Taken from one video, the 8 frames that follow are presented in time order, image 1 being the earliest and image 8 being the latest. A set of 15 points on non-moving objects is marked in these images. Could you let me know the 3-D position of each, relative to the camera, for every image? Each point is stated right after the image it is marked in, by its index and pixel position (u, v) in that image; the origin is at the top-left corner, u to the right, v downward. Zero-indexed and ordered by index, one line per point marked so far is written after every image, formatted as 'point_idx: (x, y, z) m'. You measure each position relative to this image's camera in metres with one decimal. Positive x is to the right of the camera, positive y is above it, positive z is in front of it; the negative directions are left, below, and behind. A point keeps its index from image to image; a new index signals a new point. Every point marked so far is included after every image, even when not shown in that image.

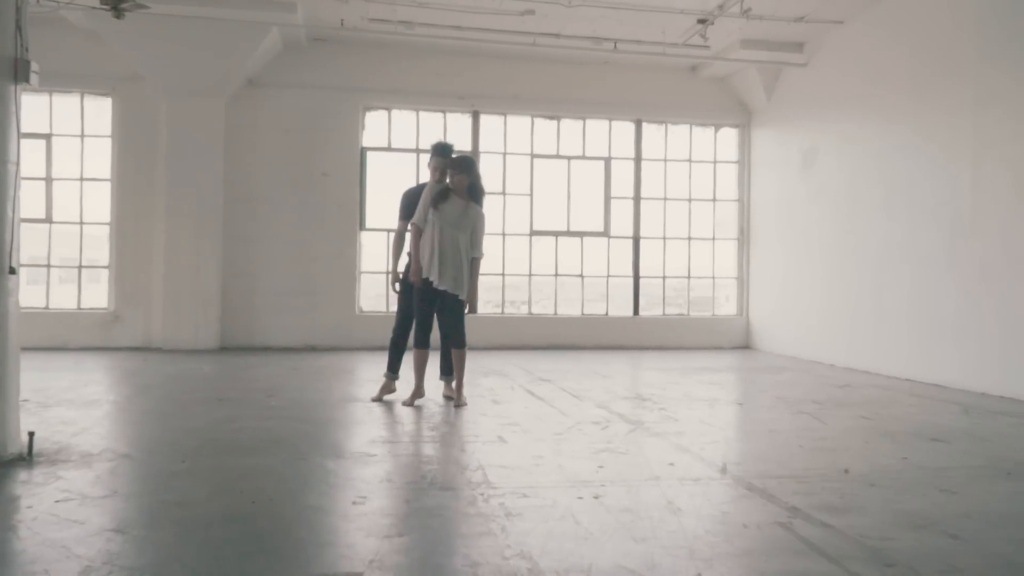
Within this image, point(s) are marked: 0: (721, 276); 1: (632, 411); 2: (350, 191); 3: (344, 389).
0: (+2.4, +0.1, +9.6) m
1: (+0.7, -0.7, +5.0) m
2: (-1.7, +1.0, +8.6) m
3: (-1.1, -0.7, +5.6) m
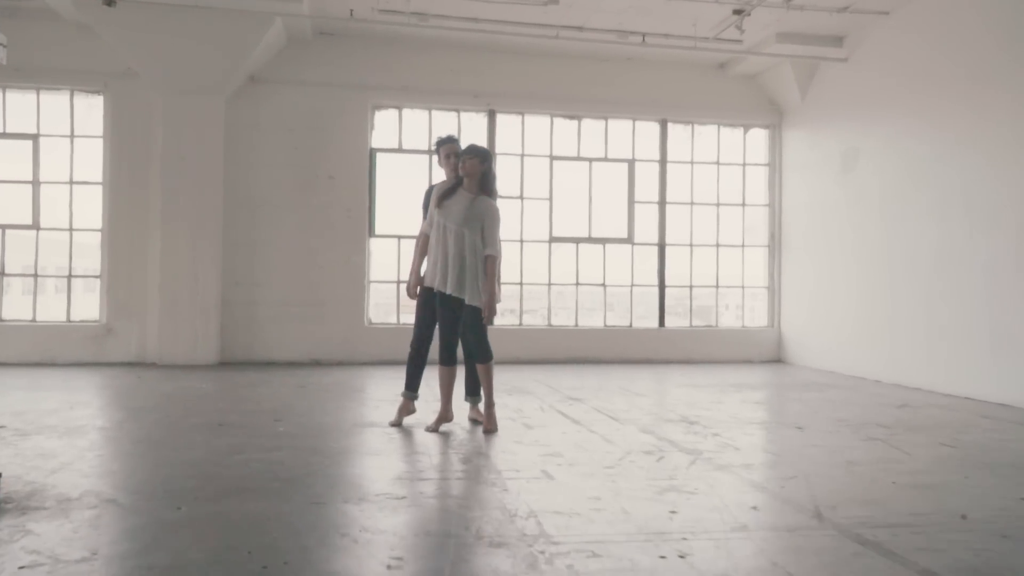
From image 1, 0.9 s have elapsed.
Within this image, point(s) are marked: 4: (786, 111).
0: (+2.6, 0.0, +9.1) m
1: (+0.9, -0.8, +4.4) m
2: (-1.5, +0.9, +8.0) m
3: (-0.9, -0.8, +5.1) m
4: (+2.9, +1.9, +8.9) m
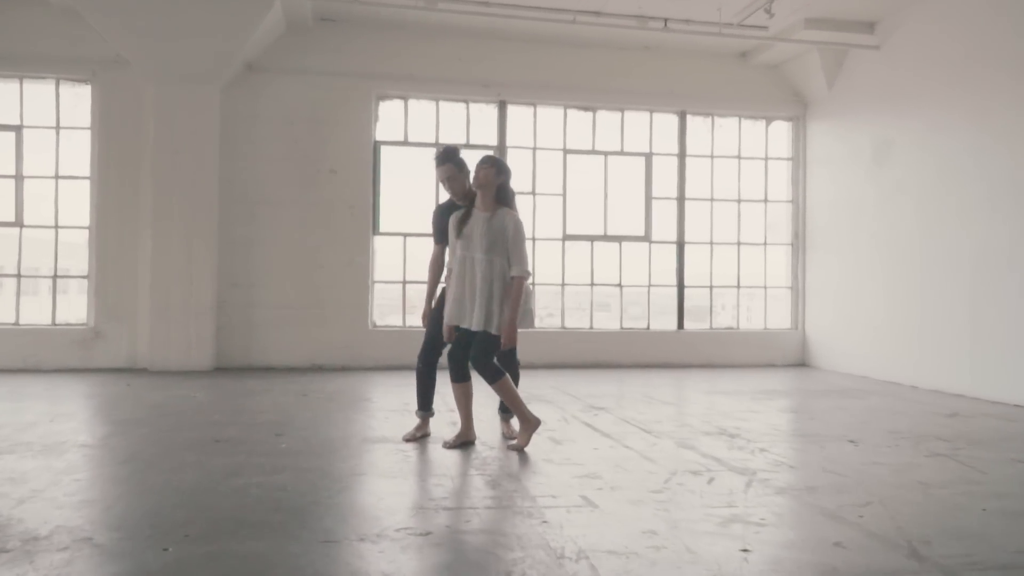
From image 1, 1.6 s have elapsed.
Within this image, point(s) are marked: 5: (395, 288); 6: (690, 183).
0: (+2.7, 0.0, +8.7) m
1: (+1.0, -0.8, +4.0) m
2: (-1.4, +0.9, +7.6) m
3: (-0.8, -0.8, +4.7) m
4: (+3.0, +1.9, +8.5) m
5: (-1.1, 0.0, +7.8) m
6: (+1.8, +1.1, +8.5) m
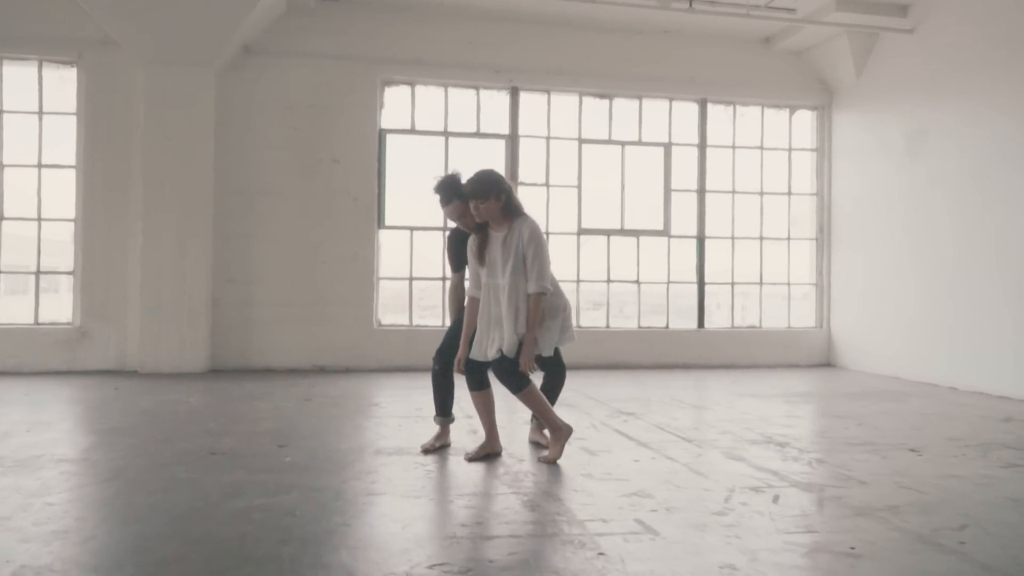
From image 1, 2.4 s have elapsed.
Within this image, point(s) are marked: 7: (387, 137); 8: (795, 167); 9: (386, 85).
0: (+2.8, 0.0, +8.3) m
1: (+1.2, -0.8, +3.6) m
2: (-1.3, +0.9, +7.2) m
3: (-0.7, -0.7, +4.2) m
4: (+3.1, +1.9, +8.1) m
5: (-1.0, 0.0, +7.4) m
6: (+1.9, +1.1, +8.1) m
7: (-1.1, +1.3, +7.3) m
8: (+2.8, +1.2, +8.3) m
9: (-1.1, +1.8, +7.3) m
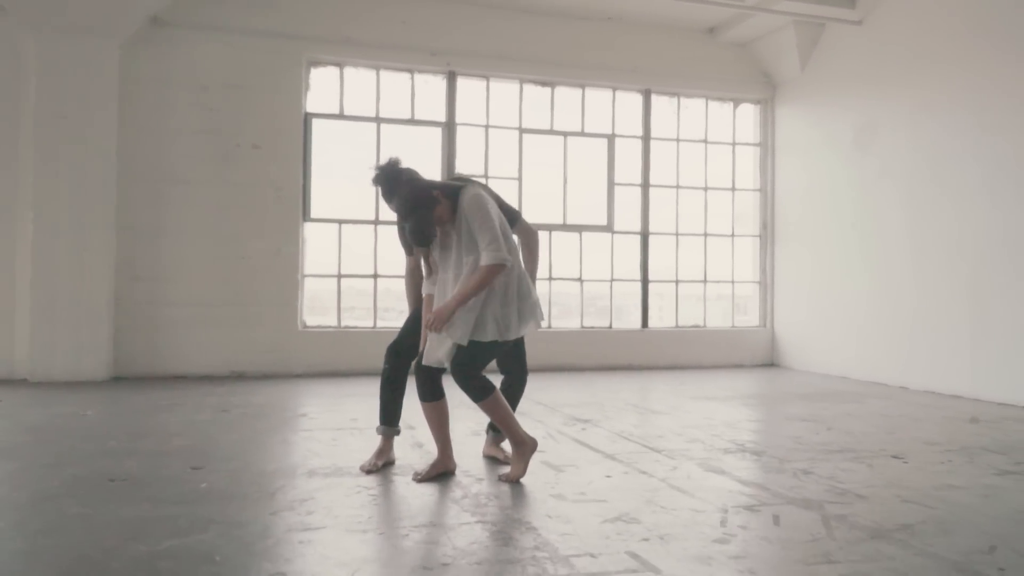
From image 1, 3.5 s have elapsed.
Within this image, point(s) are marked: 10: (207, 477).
0: (+2.2, +0.1, +8.1) m
1: (+1.0, -0.7, +3.3) m
2: (-1.8, +0.9, +6.6) m
3: (-0.9, -0.7, +3.7) m
4: (+2.5, +1.9, +7.9) m
5: (-1.5, 0.0, +6.8) m
6: (+1.3, +1.1, +7.8) m
7: (-1.6, +1.3, +6.7) m
8: (+2.2, +1.2, +8.1) m
9: (-1.6, +1.8, +6.7) m
10: (-1.1, -0.7, +3.1) m
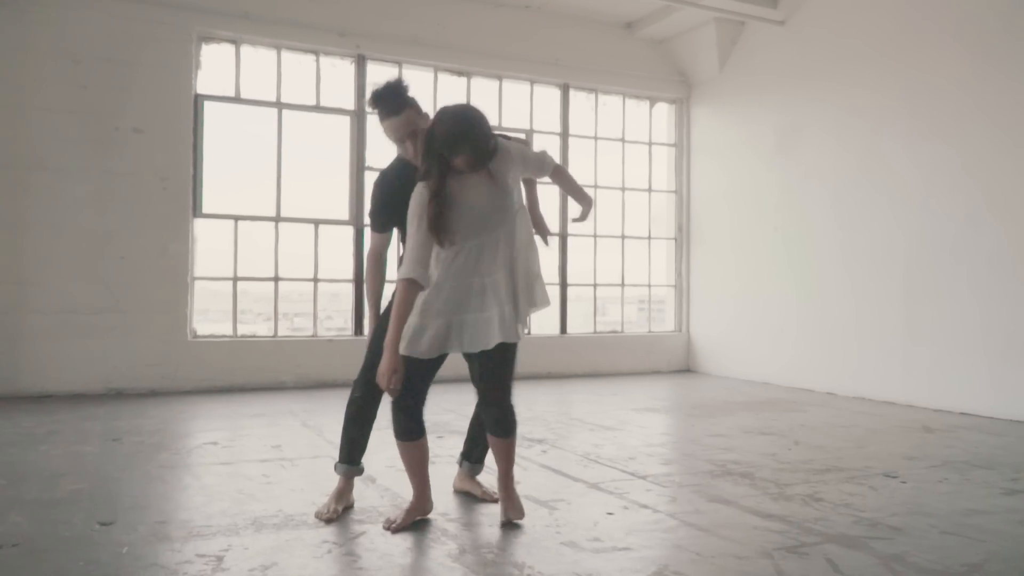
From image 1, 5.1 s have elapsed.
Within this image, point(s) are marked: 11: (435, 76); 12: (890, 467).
0: (+1.4, 0.0, +7.9) m
1: (+1.0, -0.8, +2.9) m
2: (-2.3, +0.9, +5.8) m
3: (-1.0, -0.7, +3.1) m
4: (+1.7, +1.9, +7.7) m
5: (-2.1, 0.0, +6.0) m
6: (+0.5, +1.1, +7.4) m
7: (-2.2, +1.3, +5.9) m
8: (+1.3, +1.2, +7.9) m
9: (-2.2, +1.8, +5.9) m
10: (-1.1, -0.7, +2.4) m
11: (-0.6, +1.7, +6.8) m
12: (+1.7, -0.8, +3.7) m
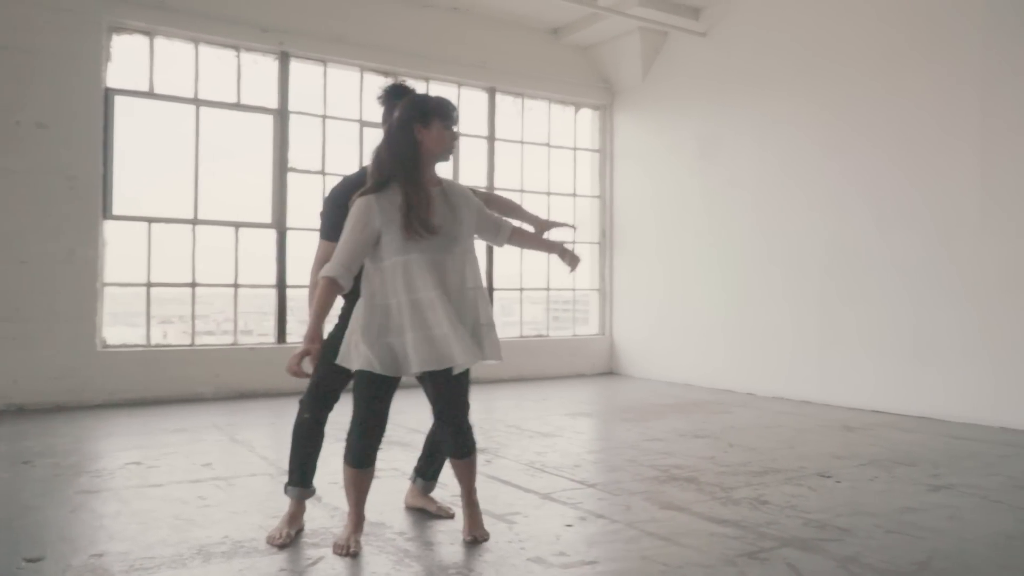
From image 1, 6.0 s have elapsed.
0: (+0.6, 0.0, +7.9) m
1: (+0.8, -0.8, +3.0) m
2: (-2.8, +0.9, +5.4) m
3: (-1.2, -0.8, +2.9) m
4: (+1.0, +1.9, +7.8) m
5: (-2.6, 0.0, +5.7) m
6: (-0.1, +1.0, +7.4) m
7: (-2.7, +1.3, +5.6) m
8: (+0.6, +1.2, +7.9) m
9: (-2.7, +1.7, +5.6) m
10: (-1.2, -0.8, +2.2) m
11: (-1.2, +1.7, +6.6) m
12: (+1.4, -0.8, +3.8) m
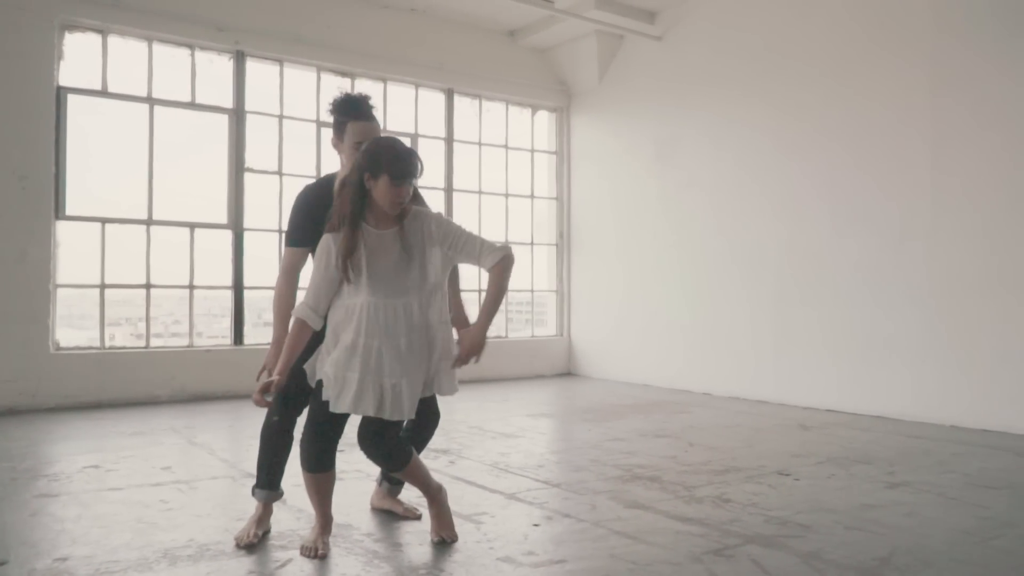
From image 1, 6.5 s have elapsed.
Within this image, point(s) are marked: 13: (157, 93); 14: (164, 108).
0: (+0.2, 0.0, +8.0) m
1: (+0.7, -0.8, +3.0) m
2: (-3.0, +0.9, +5.3) m
3: (-1.3, -0.8, +2.8) m
4: (+0.6, +1.8, +7.9) m
5: (-2.8, 0.0, +5.6) m
6: (-0.5, +1.0, +7.4) m
7: (-2.9, +1.3, +5.5) m
8: (+0.2, +1.1, +8.0) m
9: (-2.9, +1.7, +5.5) m
10: (-1.3, -0.8, +2.2) m
11: (-1.5, +1.7, +6.6) m
12: (+1.3, -0.8, +3.9) m
13: (-2.5, +1.4, +5.9) m
14: (-2.5, +1.3, +5.9) m
